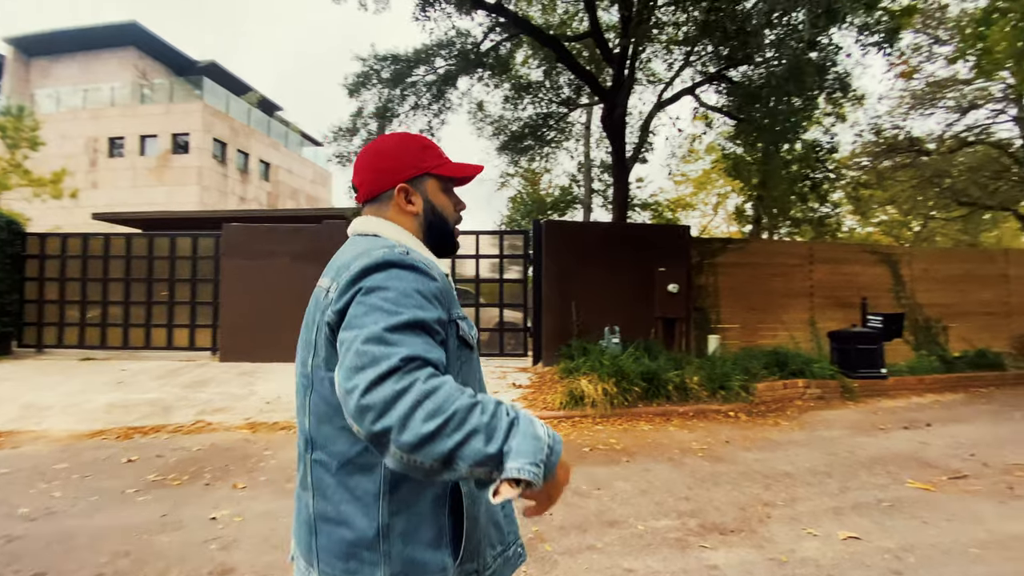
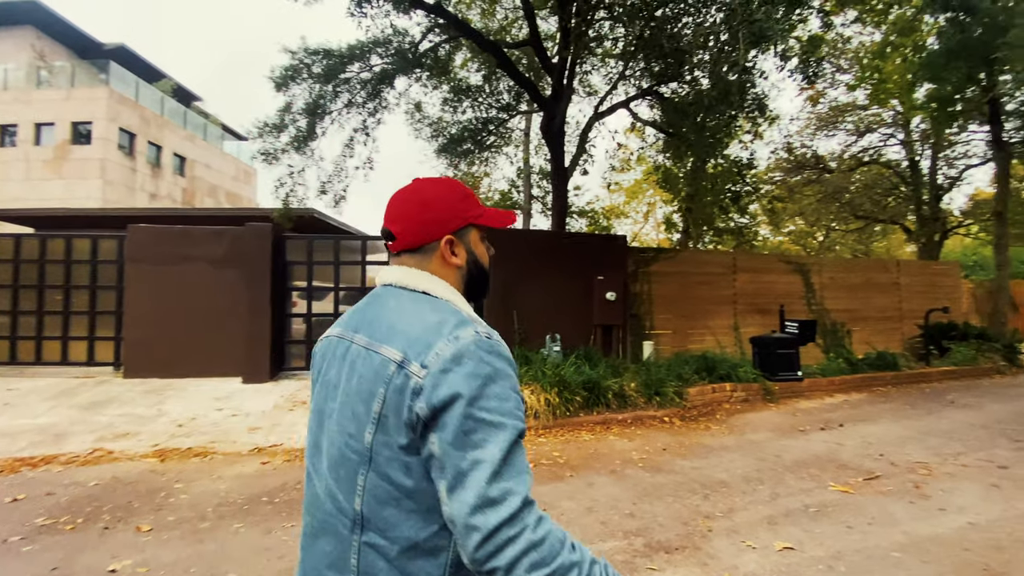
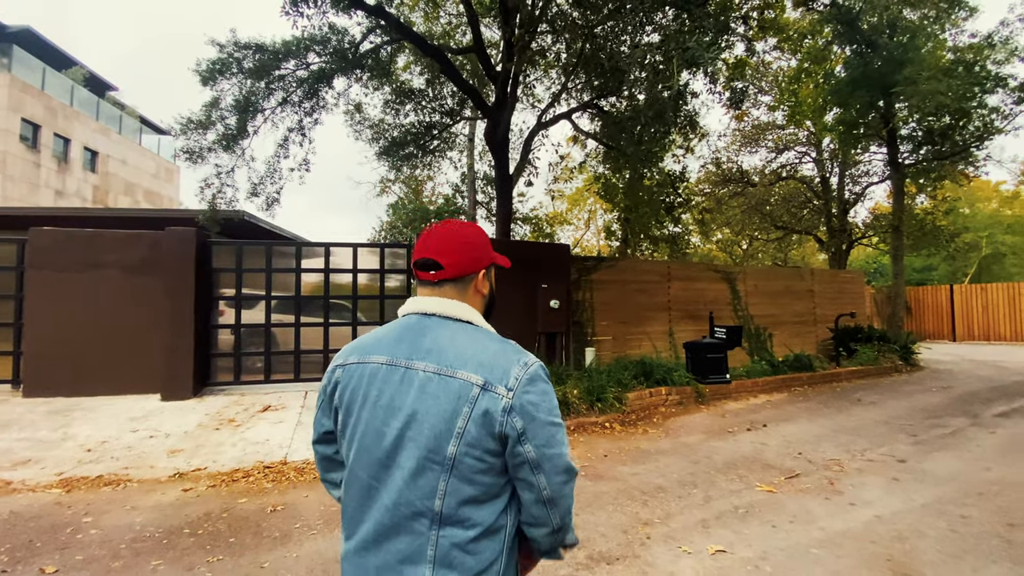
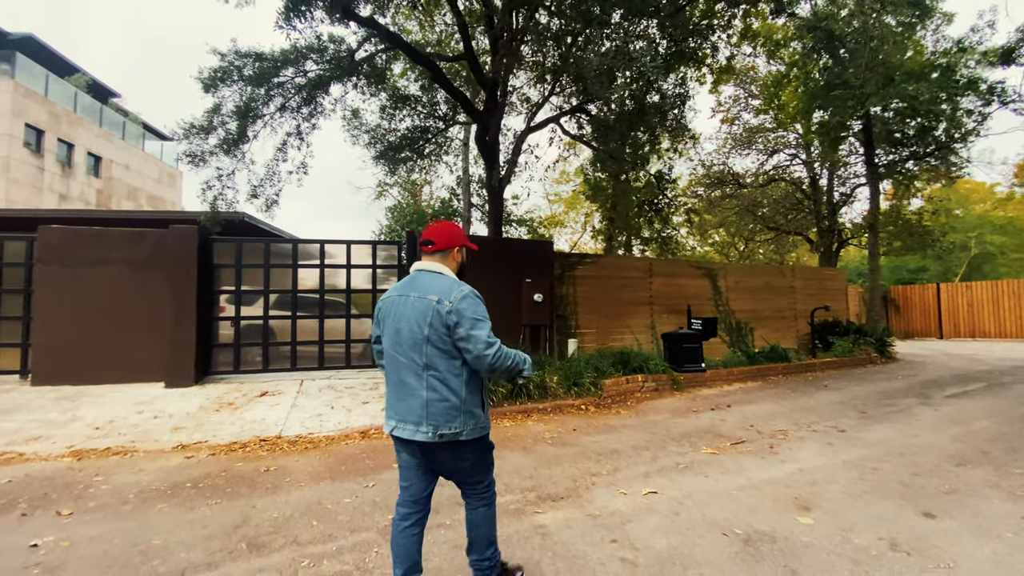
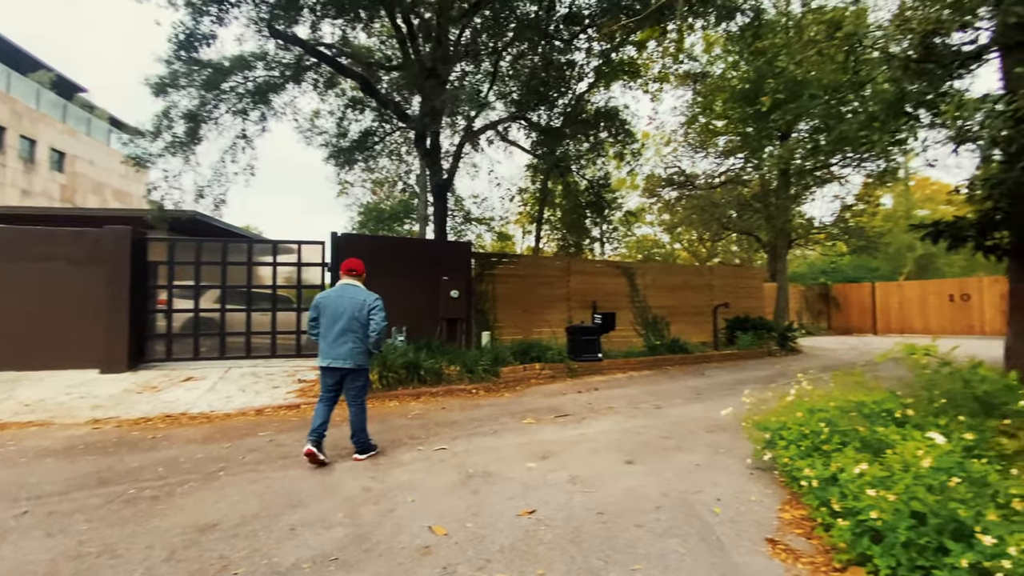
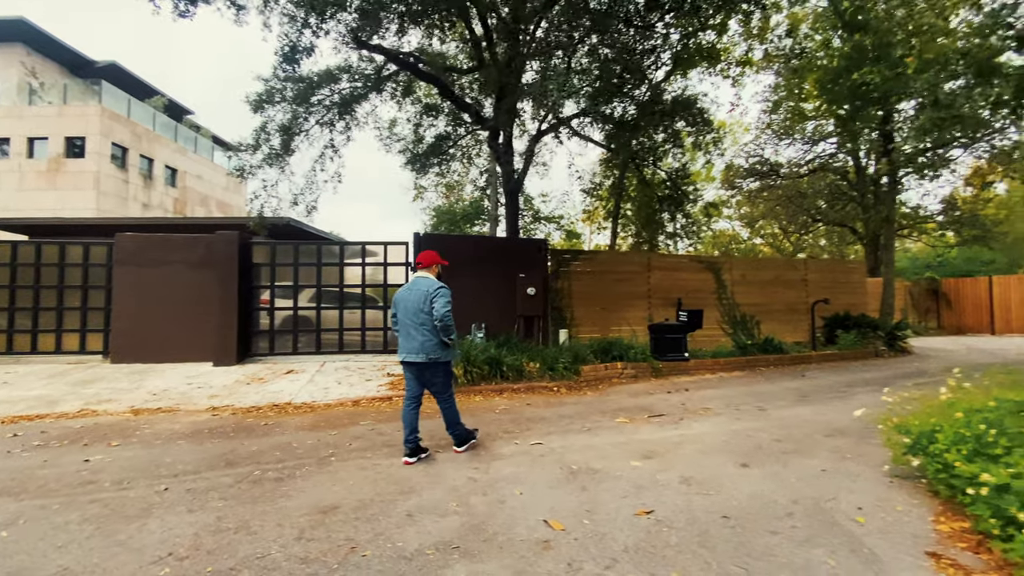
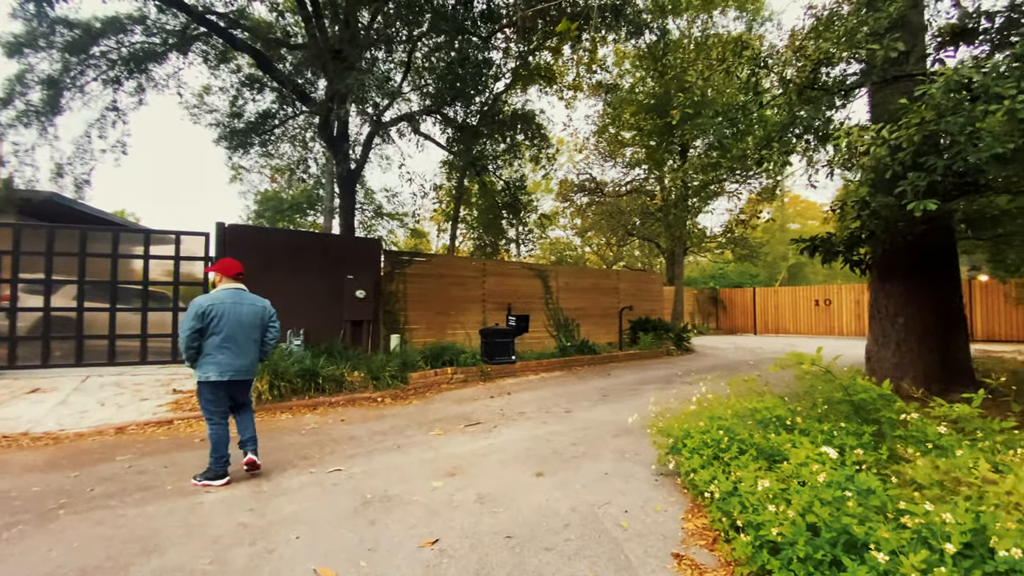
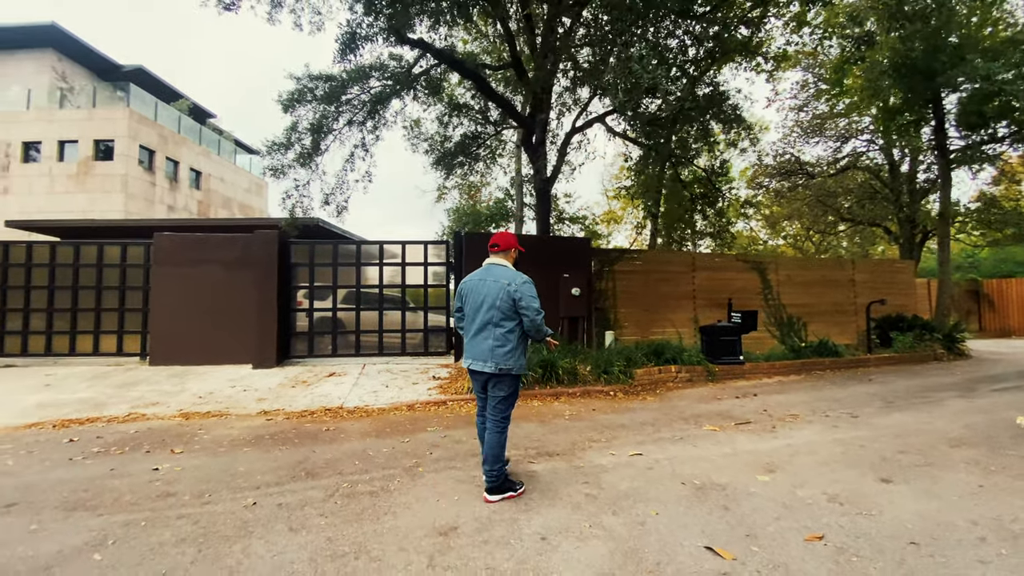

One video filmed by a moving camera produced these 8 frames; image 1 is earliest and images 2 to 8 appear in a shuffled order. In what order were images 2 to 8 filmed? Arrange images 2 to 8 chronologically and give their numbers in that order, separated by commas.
2, 3, 4, 8, 6, 5, 7
